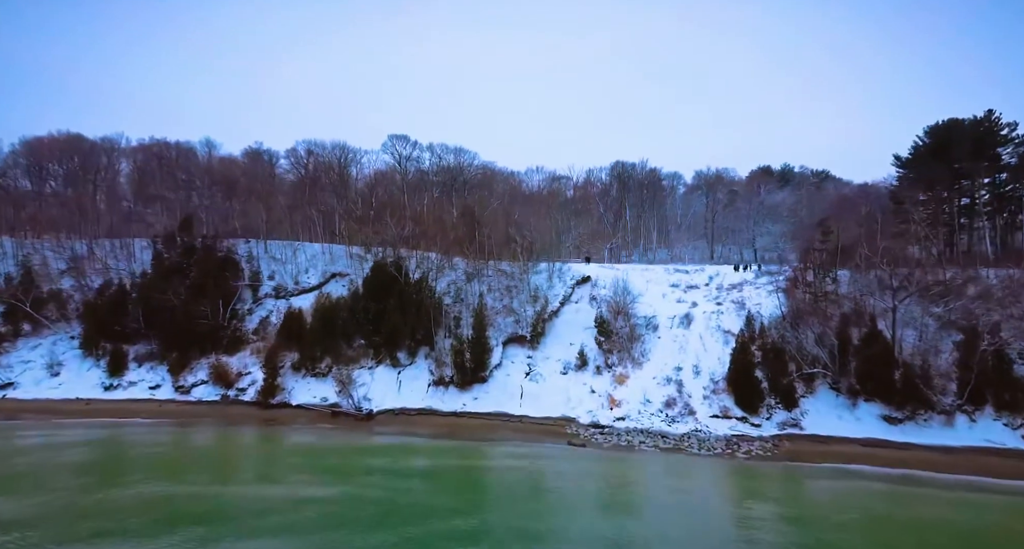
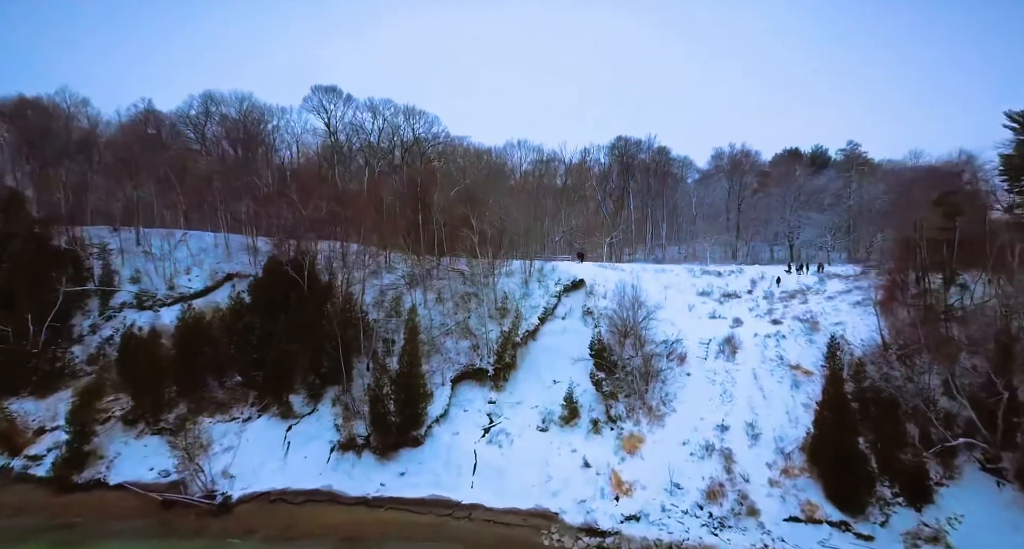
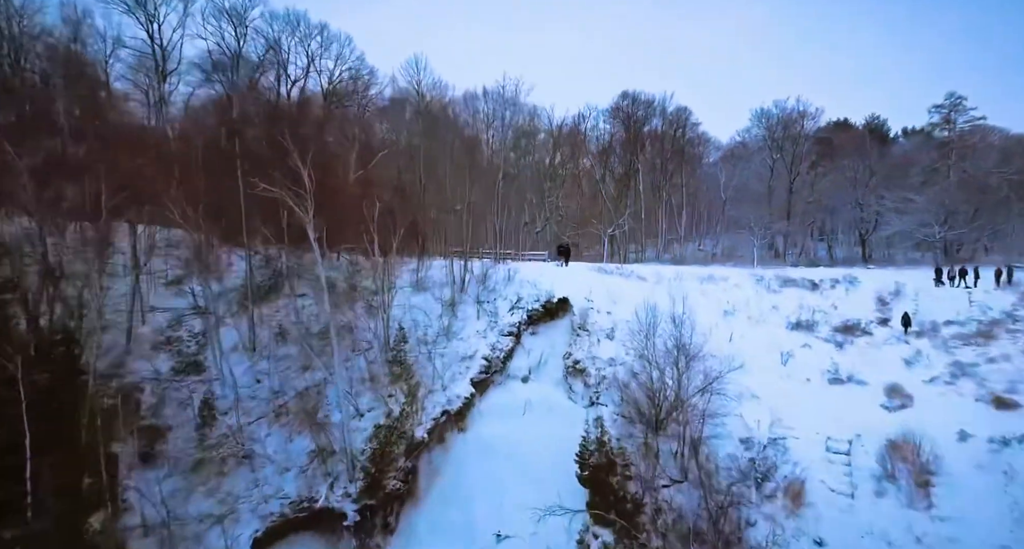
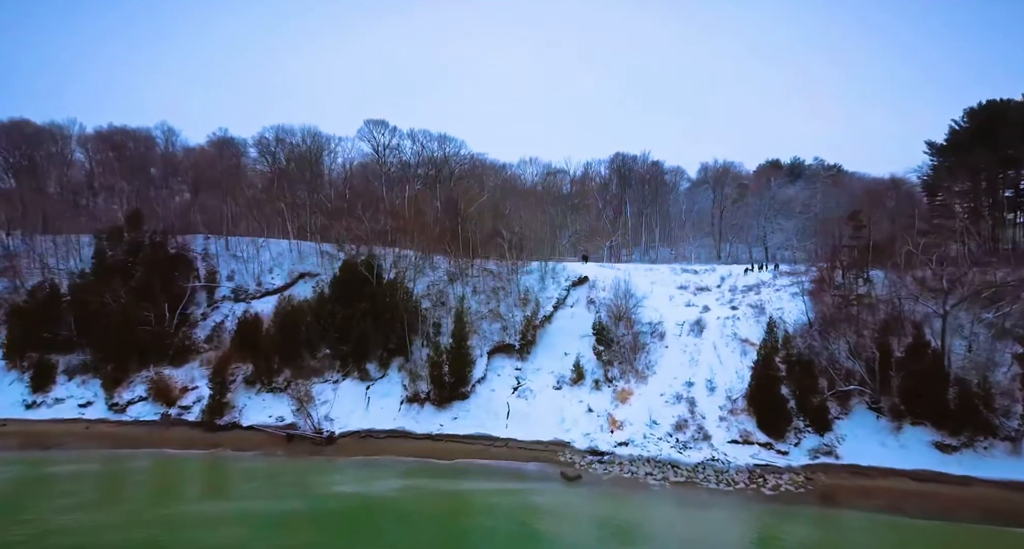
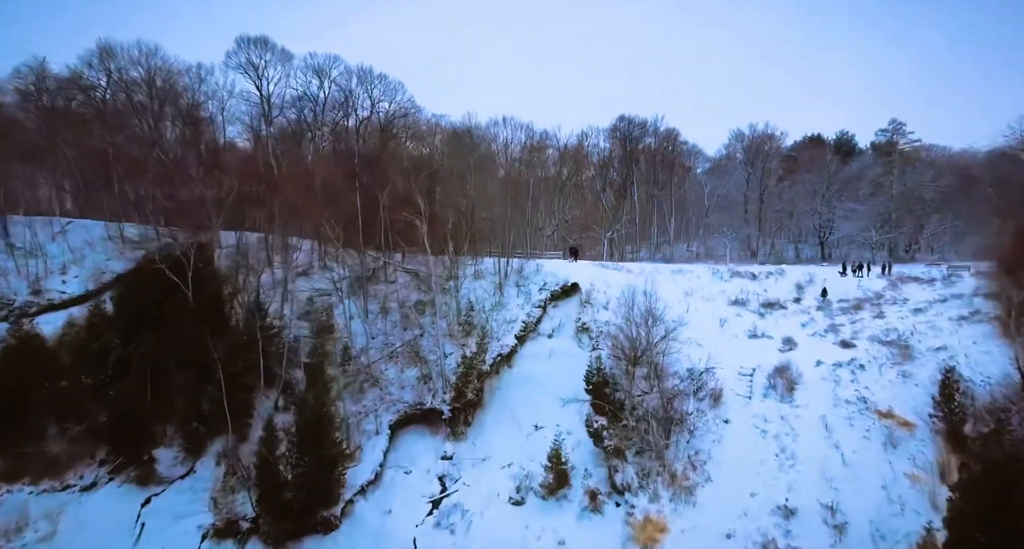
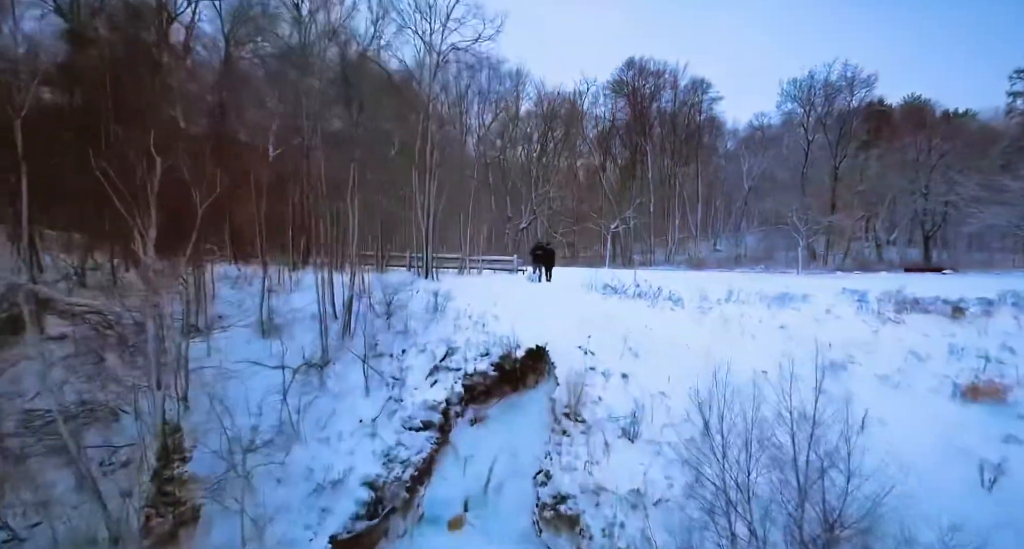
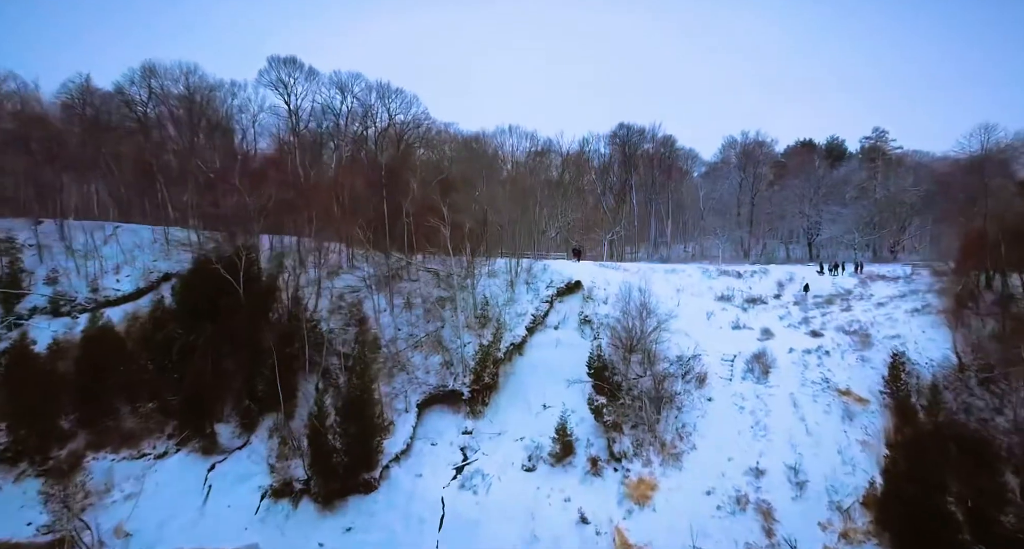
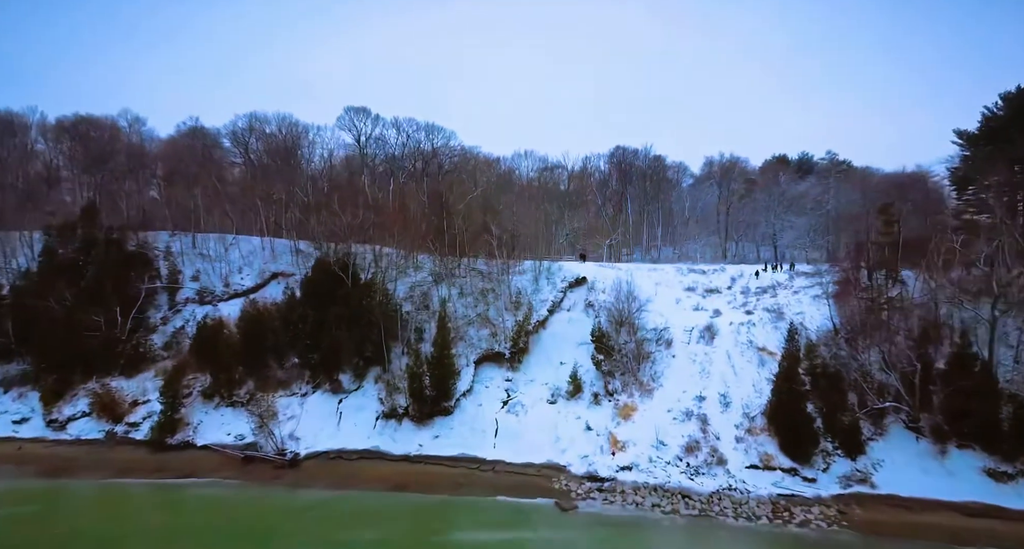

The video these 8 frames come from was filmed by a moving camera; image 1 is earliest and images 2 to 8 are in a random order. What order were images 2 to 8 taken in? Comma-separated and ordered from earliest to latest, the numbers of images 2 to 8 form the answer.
4, 8, 2, 7, 5, 3, 6
